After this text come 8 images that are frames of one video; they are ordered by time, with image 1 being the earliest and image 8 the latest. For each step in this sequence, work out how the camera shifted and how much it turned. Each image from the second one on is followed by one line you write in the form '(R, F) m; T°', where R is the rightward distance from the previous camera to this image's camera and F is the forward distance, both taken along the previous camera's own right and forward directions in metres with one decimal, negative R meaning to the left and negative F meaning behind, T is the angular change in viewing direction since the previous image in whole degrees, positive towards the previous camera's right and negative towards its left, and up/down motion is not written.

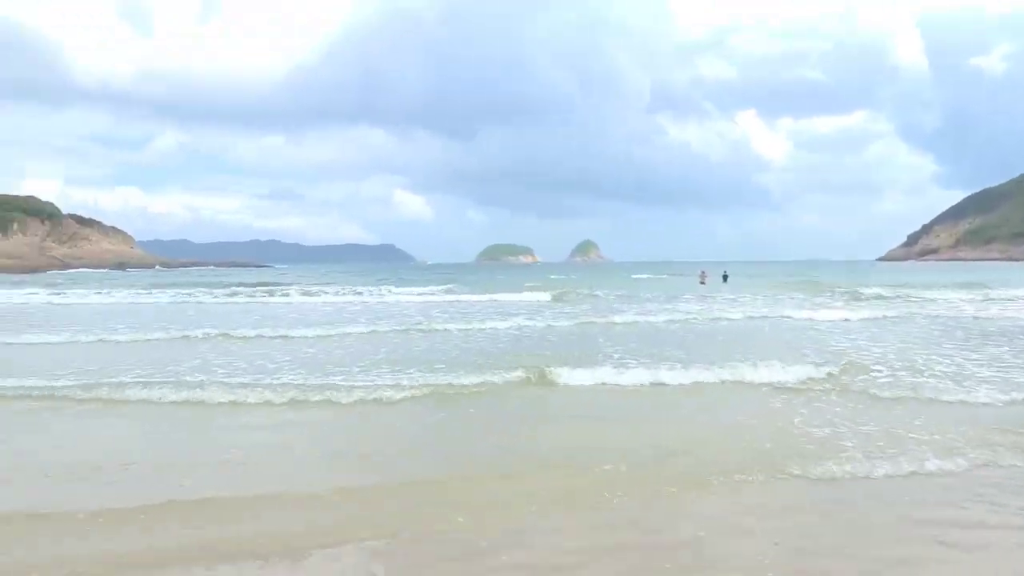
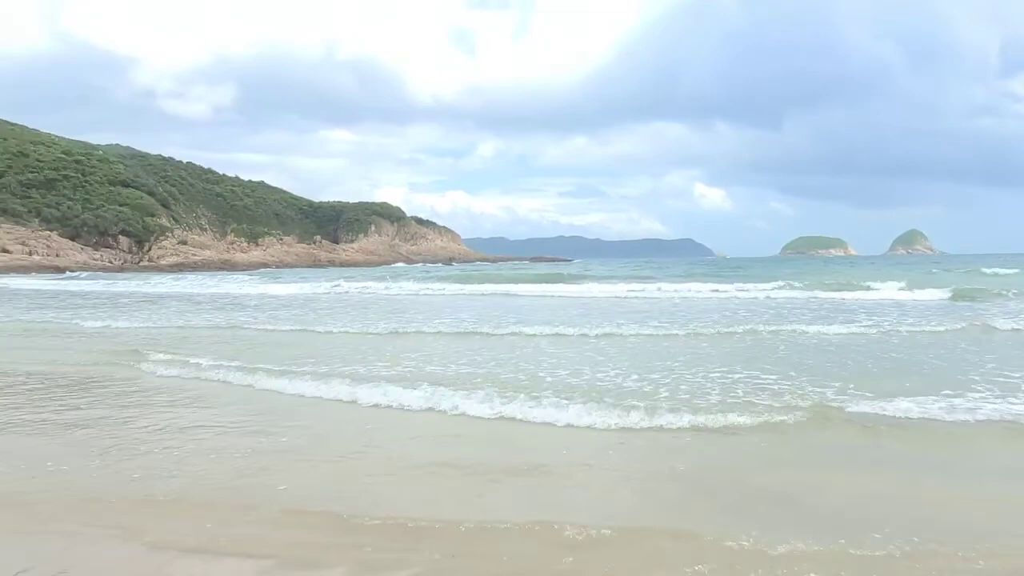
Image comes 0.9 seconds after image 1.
(-0.7, -0.2) m; -22°
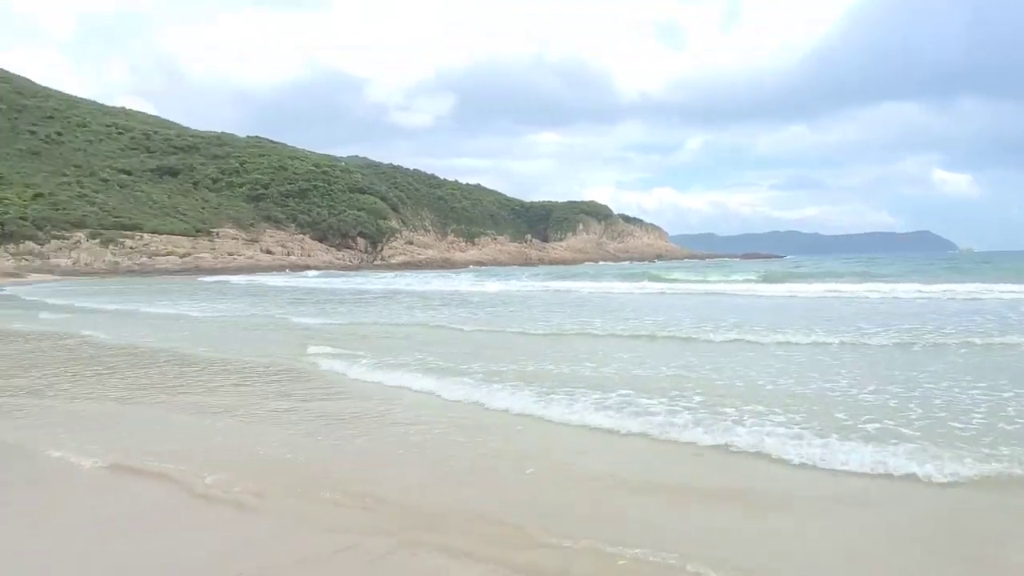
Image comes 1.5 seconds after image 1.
(-0.4, -0.3) m; -15°
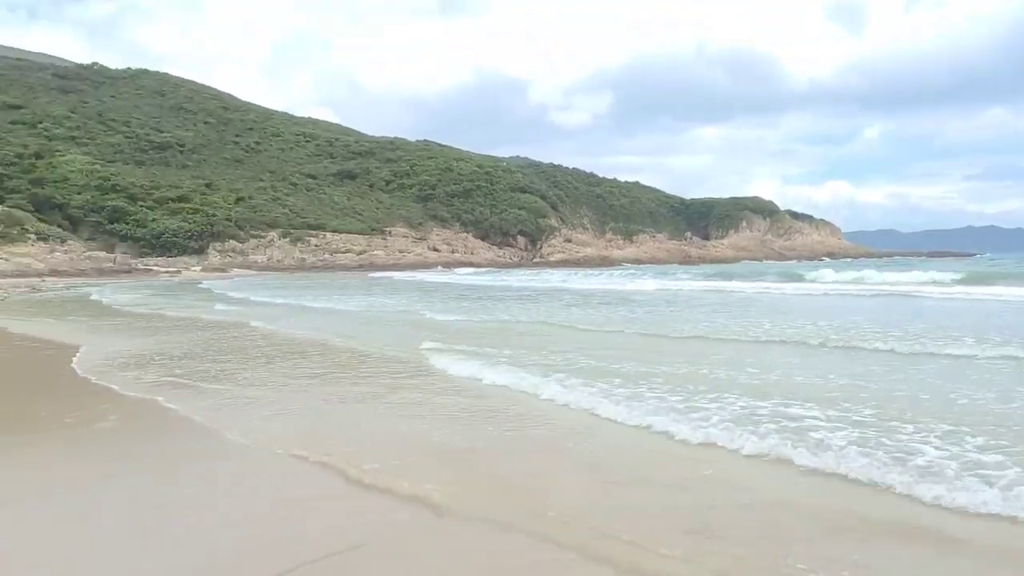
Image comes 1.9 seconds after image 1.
(0.0, -0.4) m; -12°
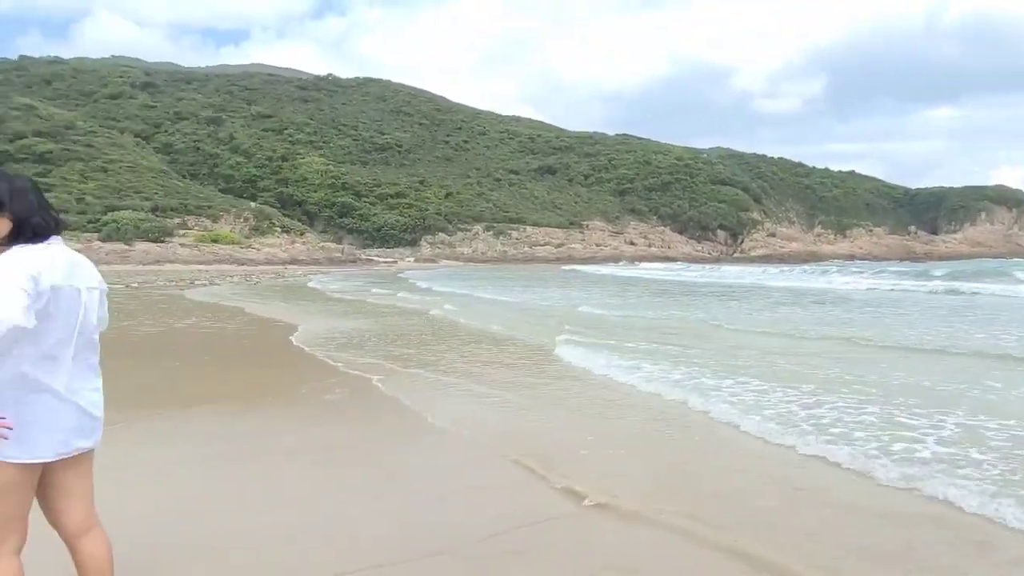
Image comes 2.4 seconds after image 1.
(+0.2, -0.4) m; -15°
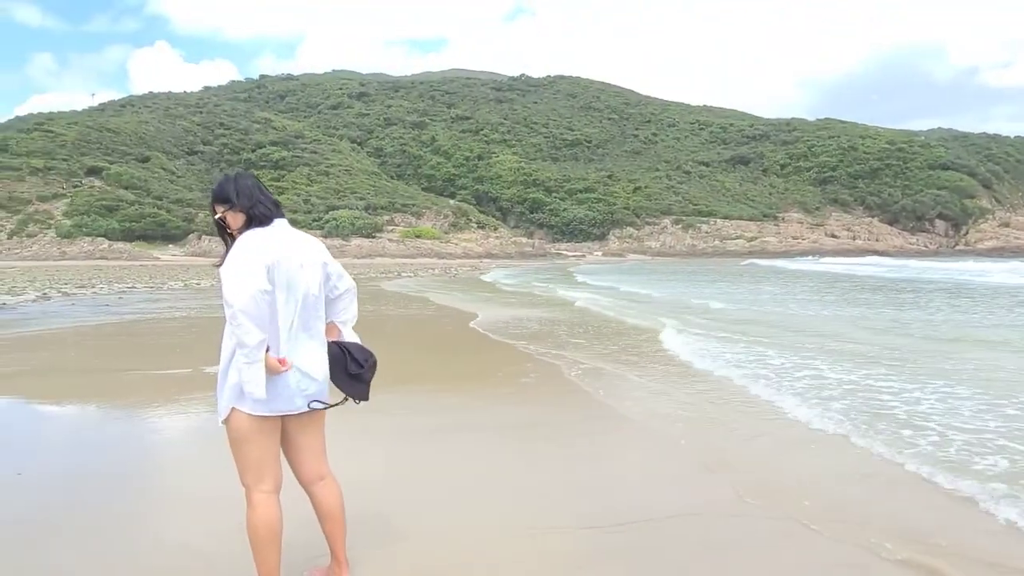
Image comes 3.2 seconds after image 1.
(+0.4, -0.4) m; -15°
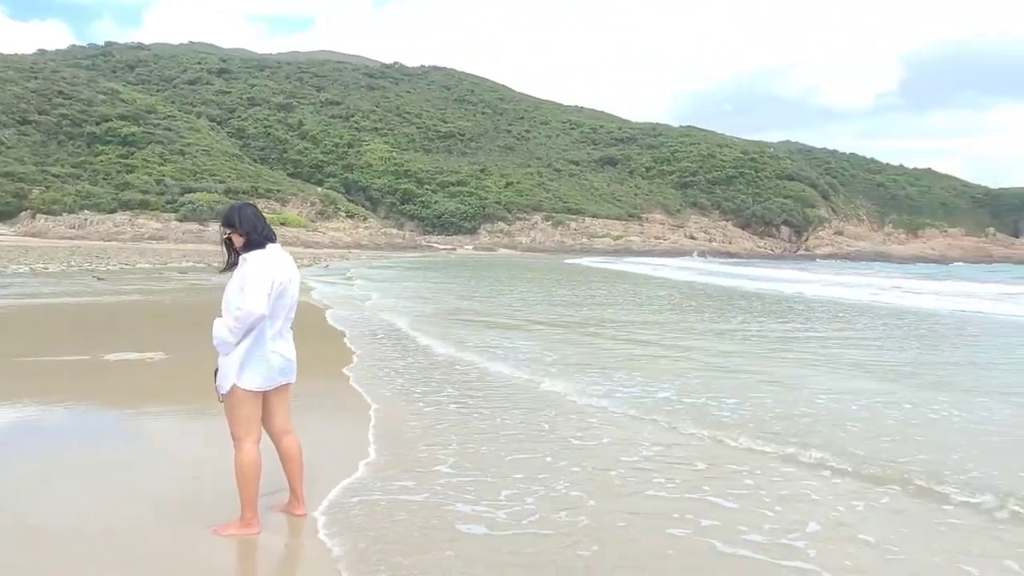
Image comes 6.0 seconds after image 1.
(-0.2, +0.2) m; +10°
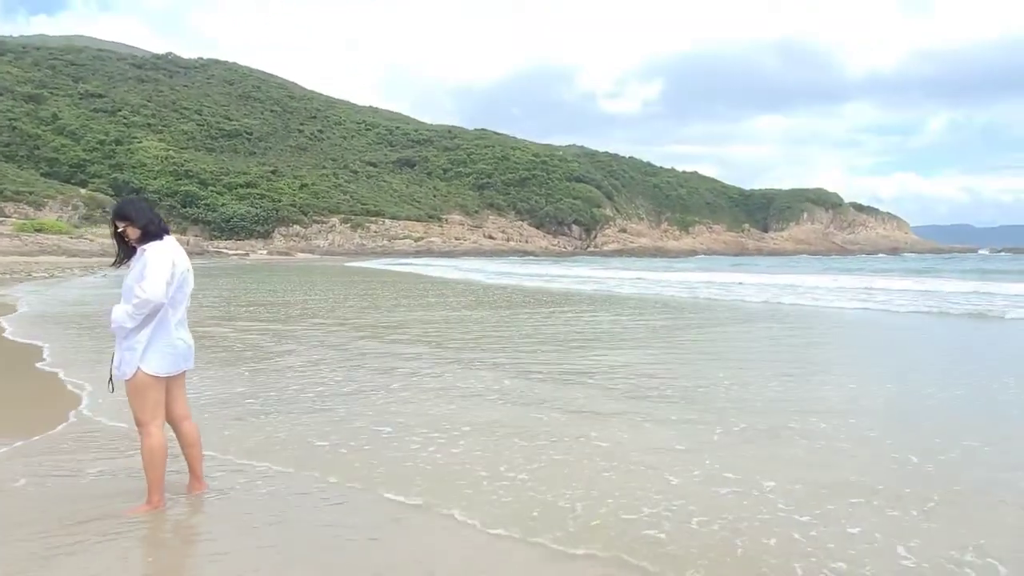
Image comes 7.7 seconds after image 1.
(-0.2, +0.3) m; +15°
